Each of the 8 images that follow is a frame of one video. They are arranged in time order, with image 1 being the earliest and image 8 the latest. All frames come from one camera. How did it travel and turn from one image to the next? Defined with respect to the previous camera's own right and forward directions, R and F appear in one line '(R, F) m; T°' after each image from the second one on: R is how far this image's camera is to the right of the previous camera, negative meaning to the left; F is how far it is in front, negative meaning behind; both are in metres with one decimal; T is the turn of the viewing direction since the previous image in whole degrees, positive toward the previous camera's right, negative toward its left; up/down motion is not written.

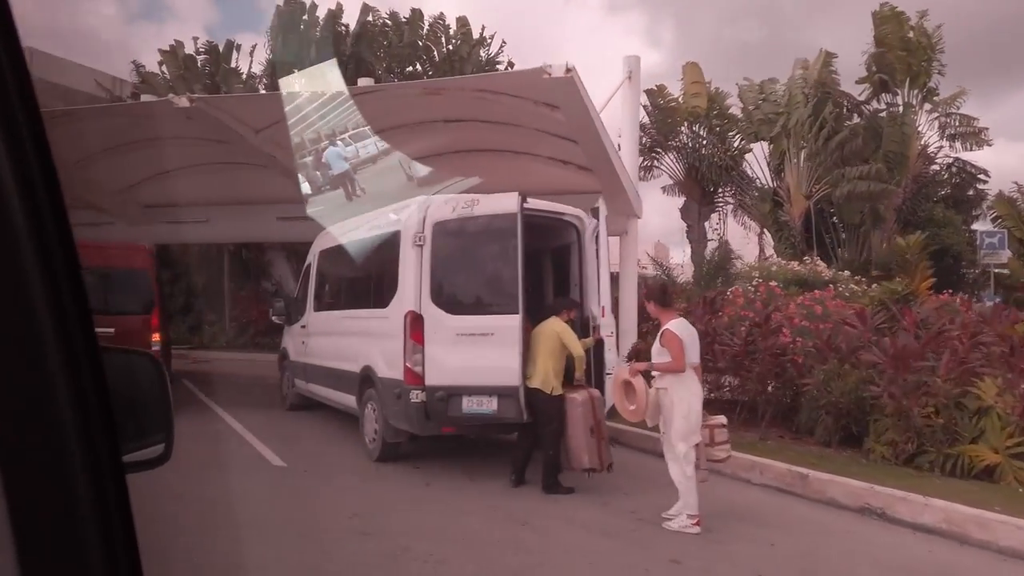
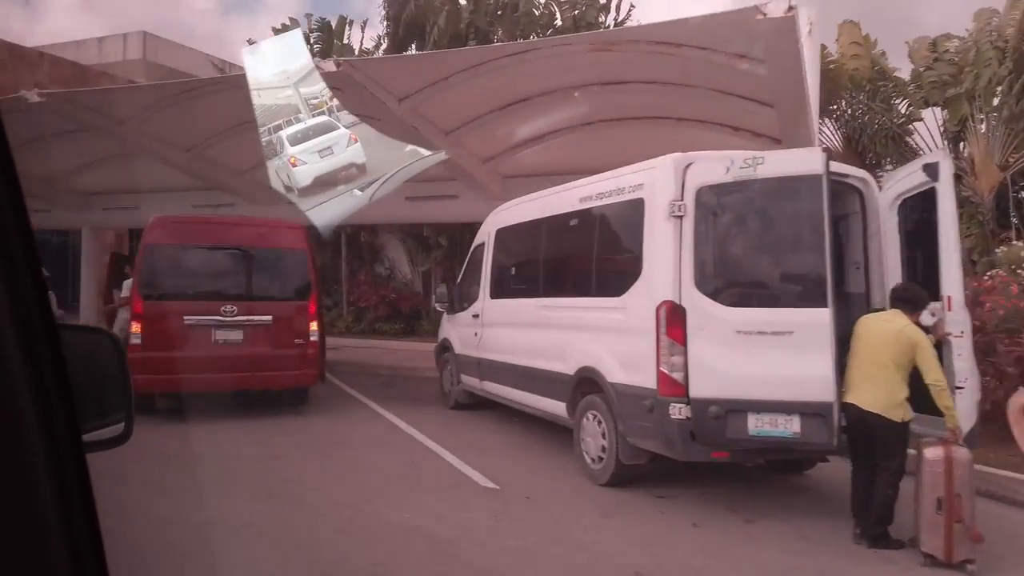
(-1.4, +1.3) m; -6°
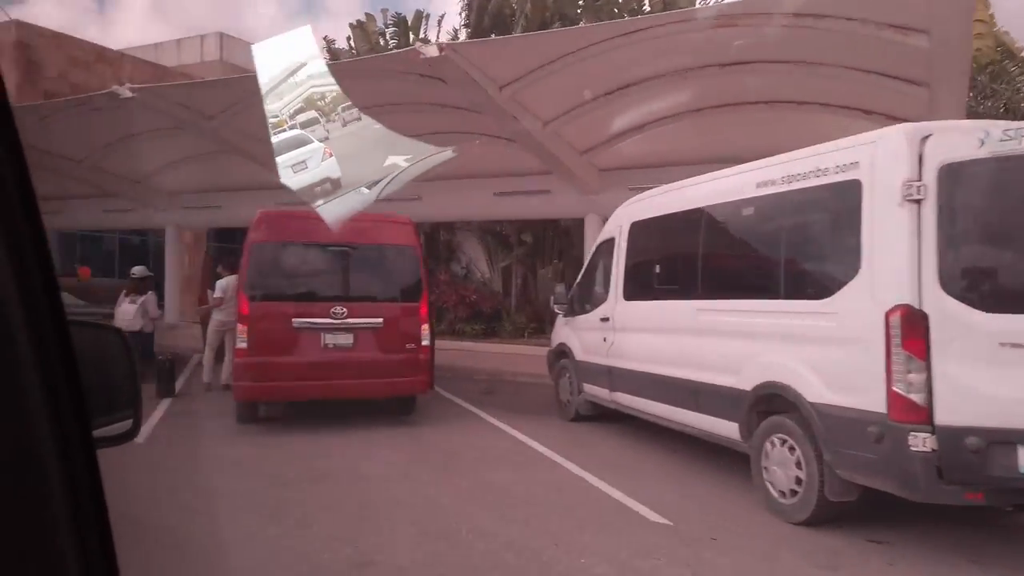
(-0.8, +0.8) m; -4°
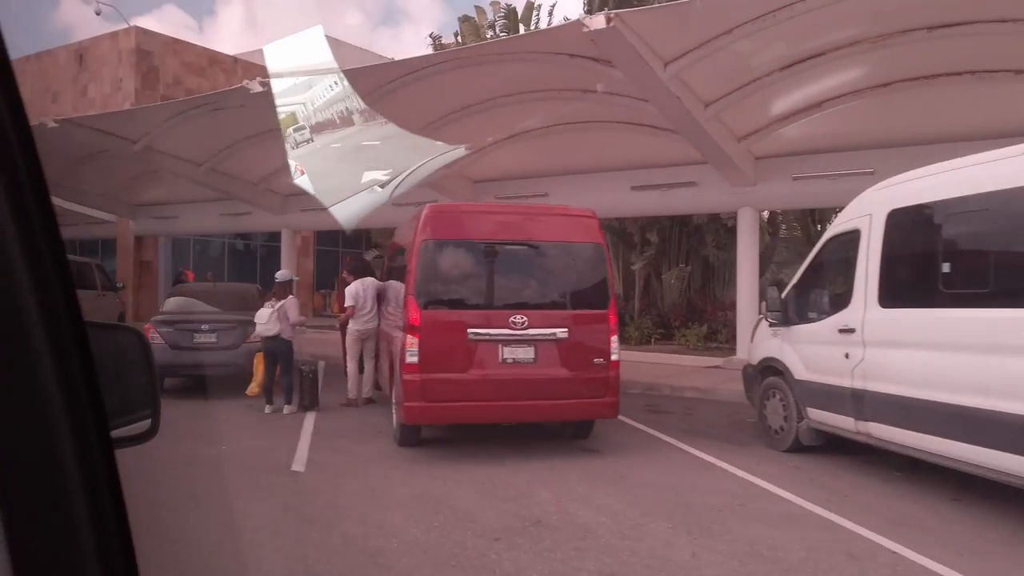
(-1.2, +1.1) m; -6°
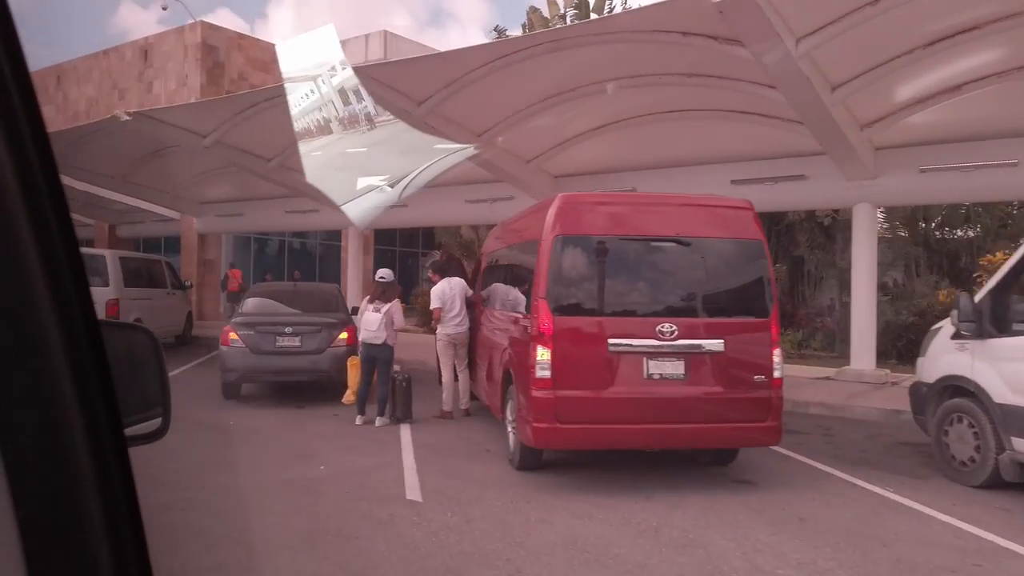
(-0.8, +0.9) m; -3°
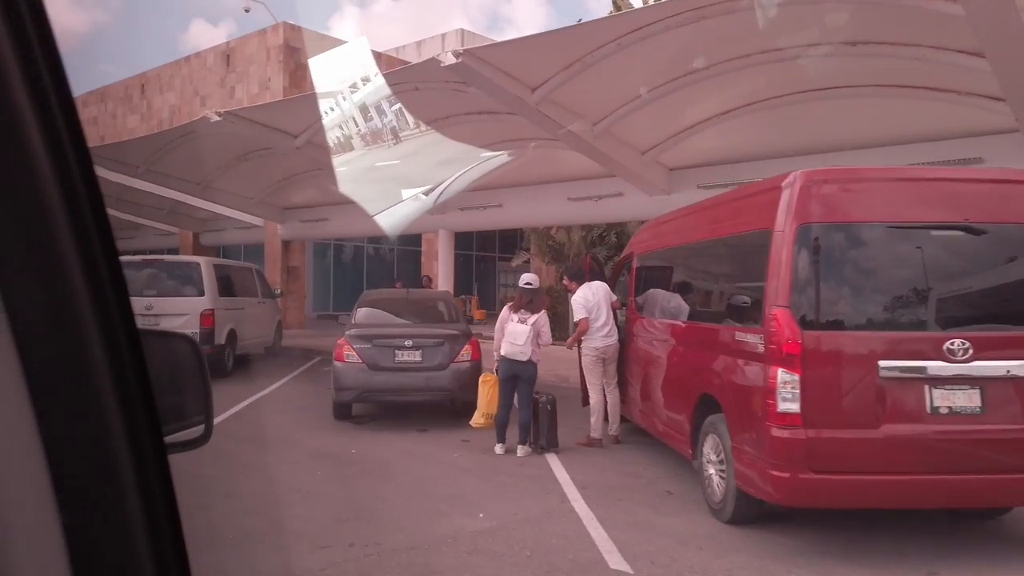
(-1.0, +1.2) m; -5°
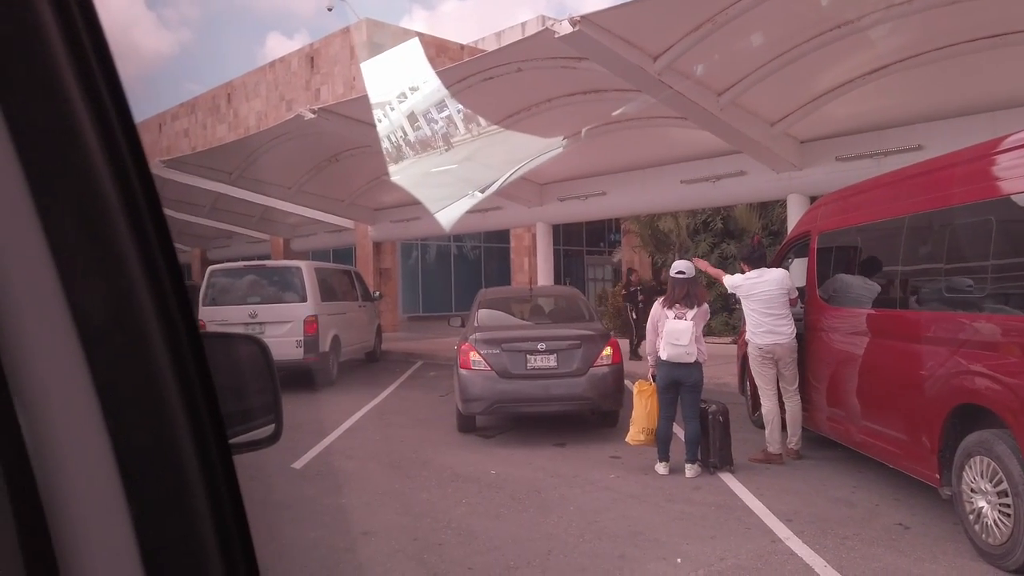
(-0.7, +0.9) m; -6°
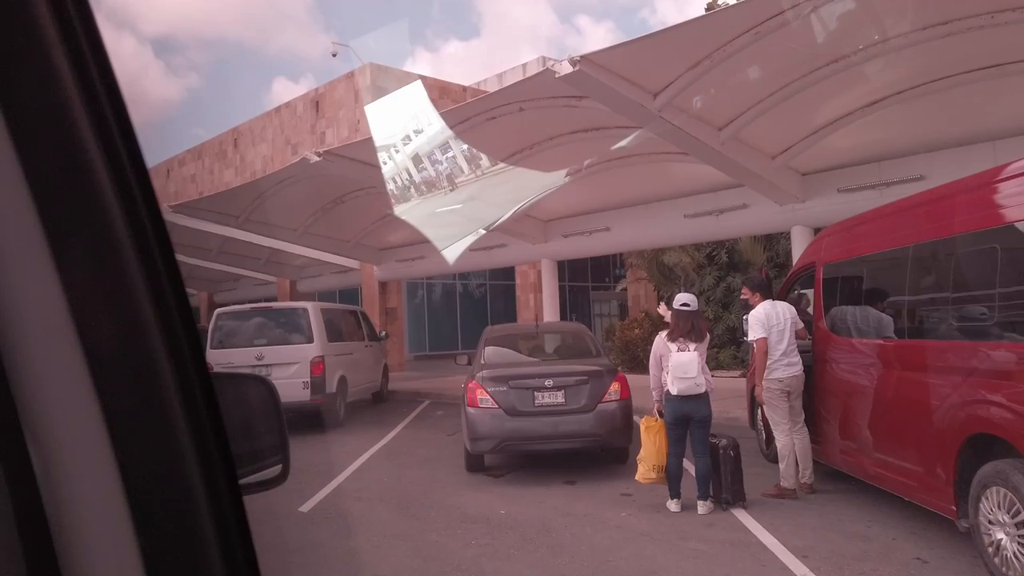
(0.0, 0.0) m; 0°
